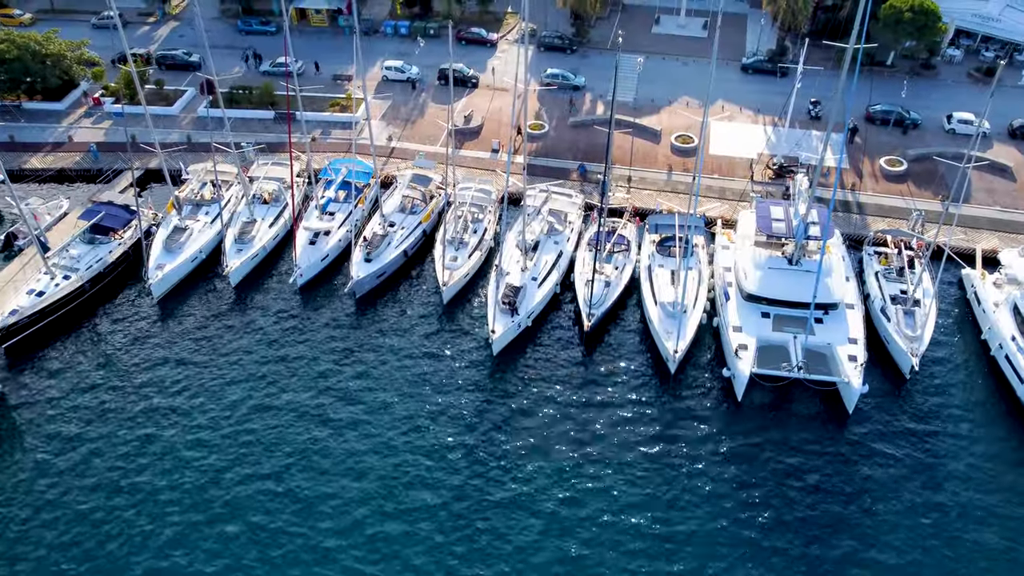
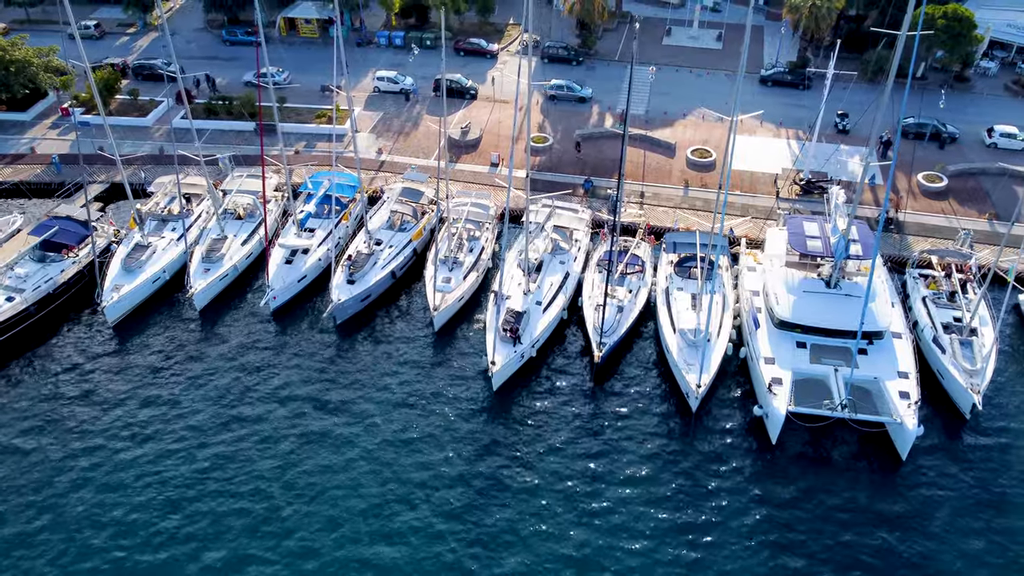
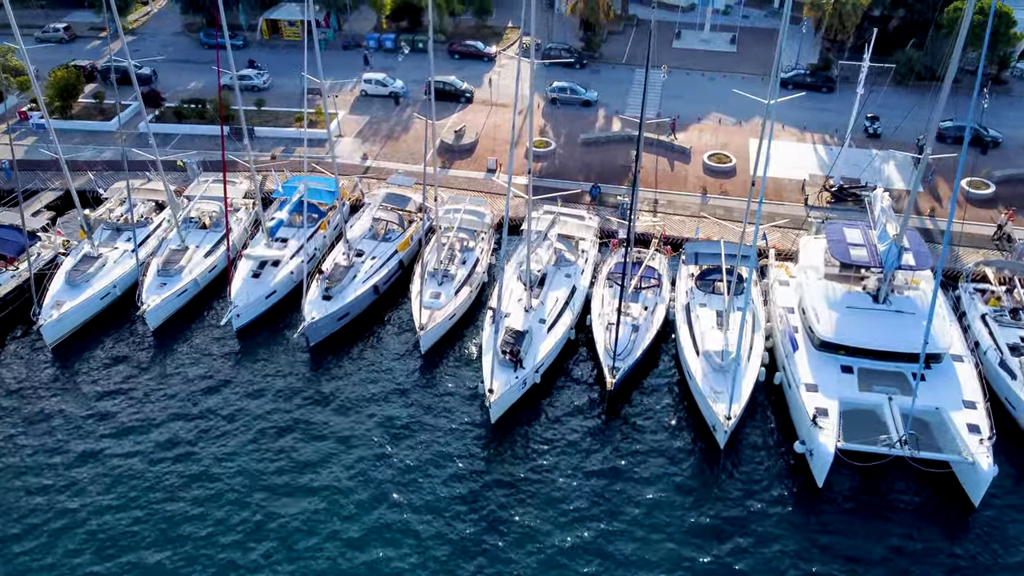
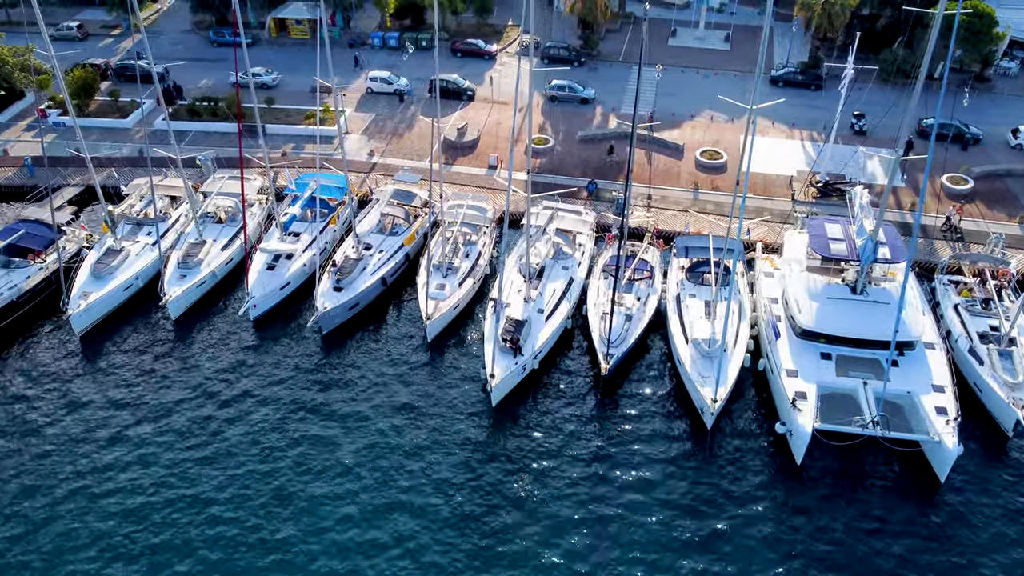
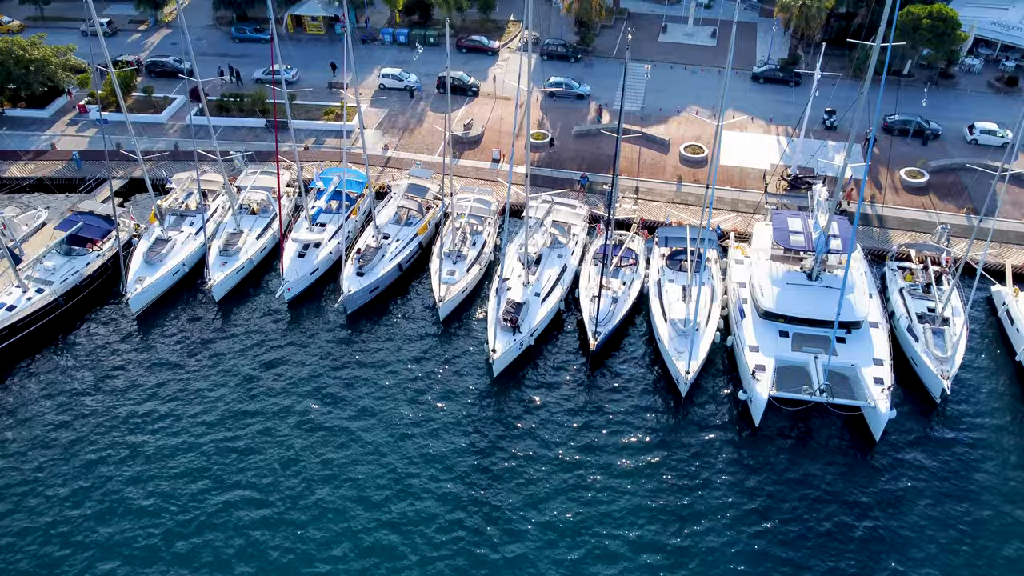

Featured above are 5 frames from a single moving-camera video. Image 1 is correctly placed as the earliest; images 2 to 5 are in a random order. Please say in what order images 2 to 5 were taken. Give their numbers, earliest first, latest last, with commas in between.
5, 2, 4, 3
